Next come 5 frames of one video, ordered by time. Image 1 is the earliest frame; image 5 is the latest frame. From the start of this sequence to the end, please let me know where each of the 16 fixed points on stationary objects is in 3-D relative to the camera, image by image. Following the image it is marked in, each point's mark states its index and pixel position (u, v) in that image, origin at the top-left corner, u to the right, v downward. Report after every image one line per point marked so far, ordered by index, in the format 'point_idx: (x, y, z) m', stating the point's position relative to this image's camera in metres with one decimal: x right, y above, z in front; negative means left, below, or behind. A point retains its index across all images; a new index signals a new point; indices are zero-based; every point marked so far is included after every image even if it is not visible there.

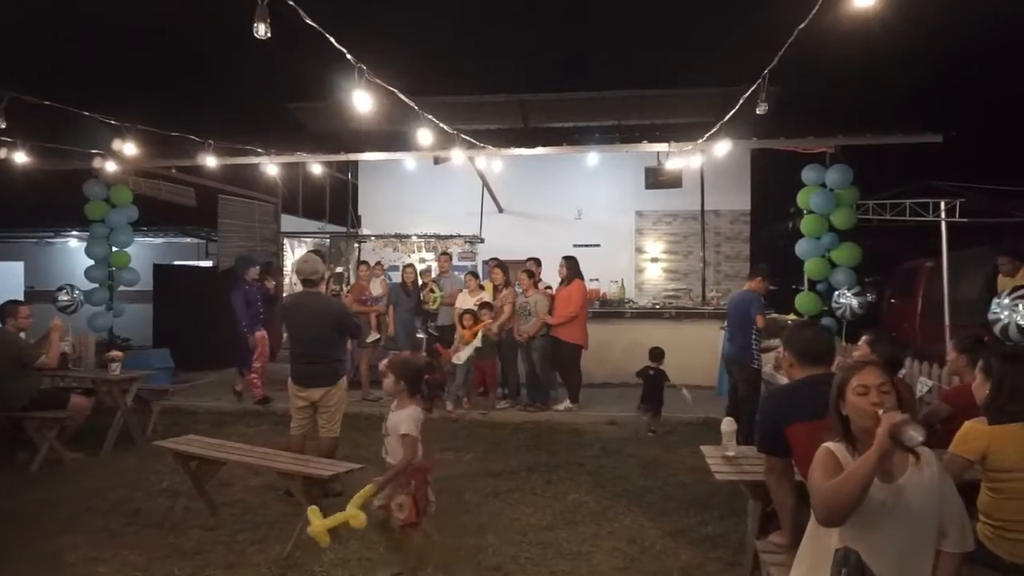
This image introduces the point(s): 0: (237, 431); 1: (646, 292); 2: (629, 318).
0: (-3.3, -1.7, +8.5) m
1: (+2.5, -0.1, +13.4) m
2: (+1.8, -0.5, +11.1) m
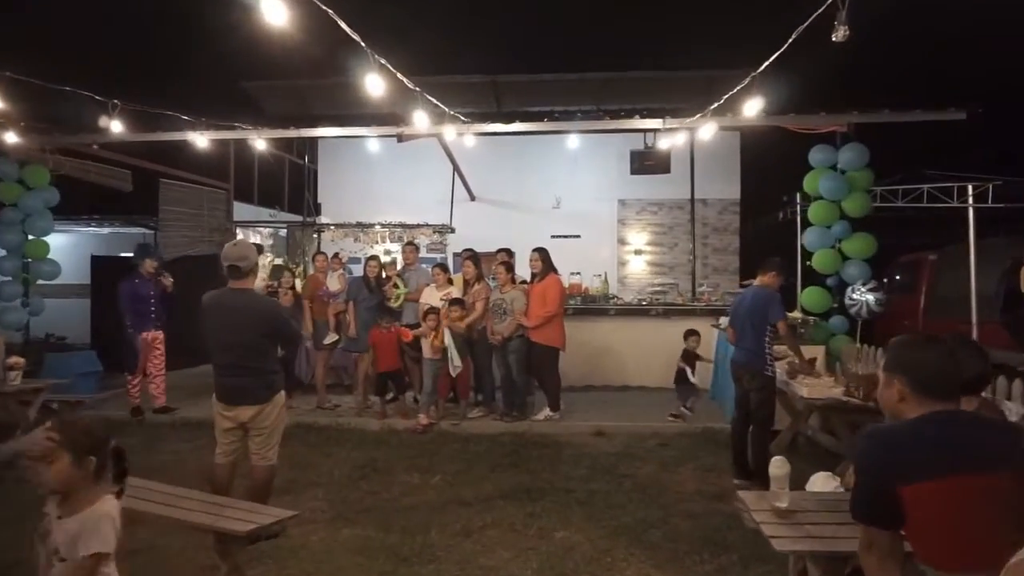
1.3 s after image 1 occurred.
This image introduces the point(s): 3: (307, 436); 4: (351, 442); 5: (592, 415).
0: (-3.6, -1.7, +7.4) m
1: (+2.1, 0.0, +12.5) m
2: (+1.5, -0.4, +10.2) m
3: (-2.2, -1.6, +7.7) m
4: (-1.7, -1.6, +7.5) m
5: (+0.9, -1.5, +8.3) m
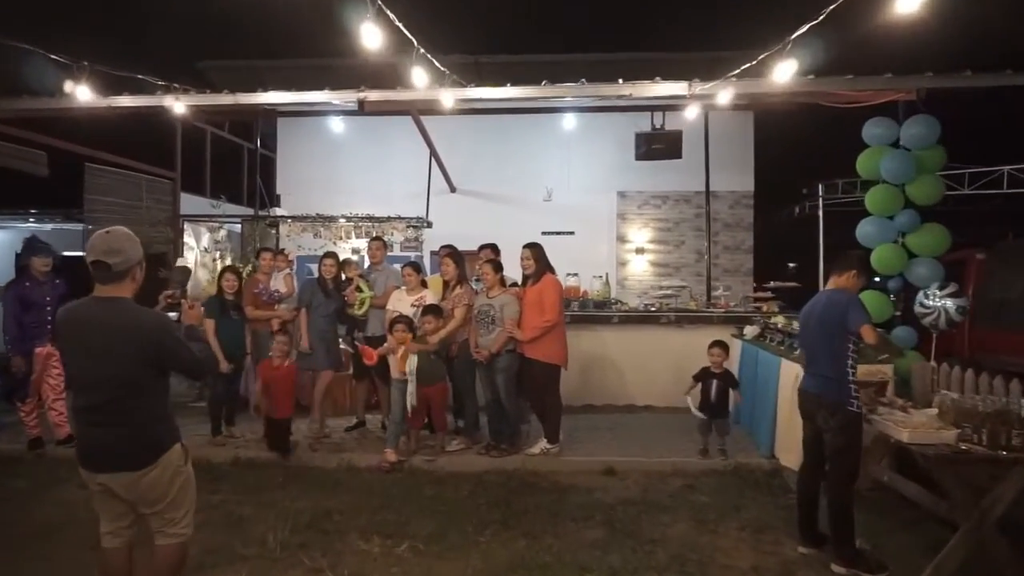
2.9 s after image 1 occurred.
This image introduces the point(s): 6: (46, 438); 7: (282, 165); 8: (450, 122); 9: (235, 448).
0: (-3.7, -1.7, +5.8) m
1: (+1.8, 0.0, +11.1) m
2: (+1.3, -0.4, +8.8) m
3: (-2.3, -1.6, +6.1) m
4: (-1.8, -1.7, +5.9) m
5: (+0.8, -1.5, +6.8) m
6: (-4.6, -1.5, +7.0) m
7: (-3.7, +2.0, +11.4) m
8: (-1.0, +2.6, +11.1) m
9: (-2.7, -1.5, +6.8) m
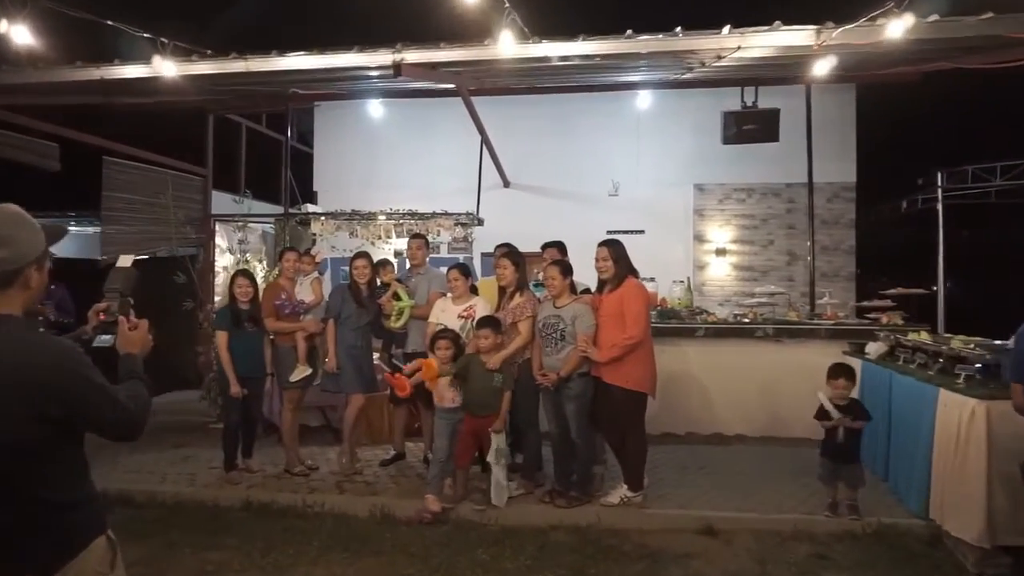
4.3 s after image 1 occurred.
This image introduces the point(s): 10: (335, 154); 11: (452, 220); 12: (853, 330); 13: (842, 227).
0: (-3.2, -1.8, +4.7) m
1: (+2.7, -0.1, +9.7) m
2: (+2.0, -0.5, +7.4) m
3: (-1.8, -1.7, +5.0) m
4: (-1.3, -1.7, +4.7) m
5: (+1.4, -1.6, +5.4) m
6: (-4.0, -1.5, +6.0) m
7: (-2.8, +1.9, +10.3) m
8: (-0.1, +2.5, +9.9) m
9: (-2.1, -1.6, +5.7) m
10: (-2.6, +2.0, +10.3) m
11: (-0.7, +0.8, +8.4) m
12: (+3.4, -0.4, +7.1) m
13: (+4.4, +0.8, +9.4) m
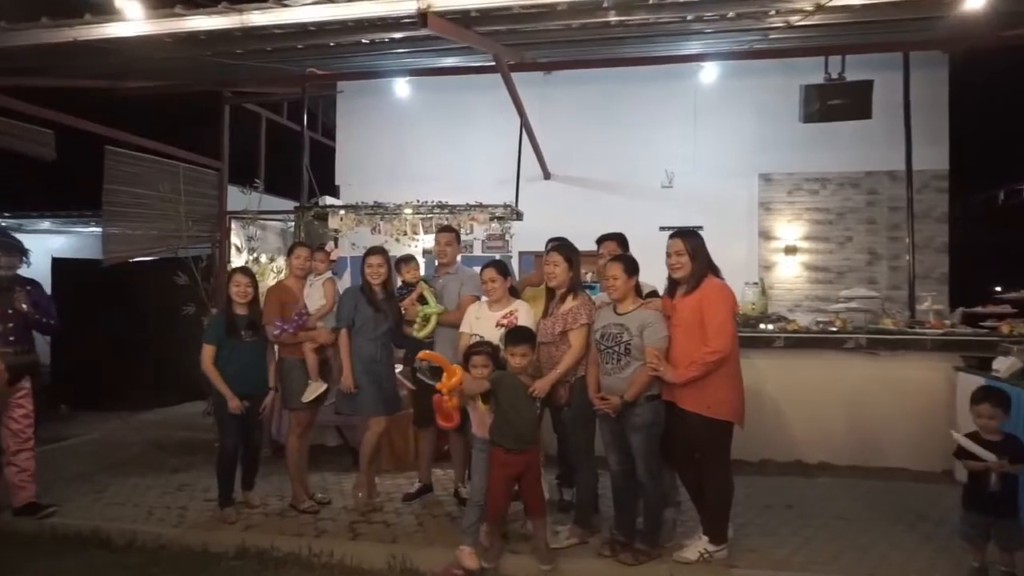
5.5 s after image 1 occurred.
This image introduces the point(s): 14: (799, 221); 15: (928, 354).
0: (-2.9, -1.8, +3.9) m
1: (+3.2, -0.1, +8.5) m
2: (+2.4, -0.5, +6.3) m
3: (-1.5, -1.7, +4.0) m
4: (-1.0, -1.7, +3.8) m
5: (+1.7, -1.6, +4.4) m
6: (-3.7, -1.6, +5.2) m
7: (-2.2, +1.9, +9.4) m
8: (+0.4, +2.5, +8.9) m
9: (-1.8, -1.6, +4.7) m
10: (-2.0, +1.9, +9.4) m
11: (-0.3, +0.8, +7.4) m
12: (+3.8, -0.4, +5.9) m
13: (+4.9, +0.8, +8.2) m
14: (+3.5, +0.8, +8.4) m
15: (+3.6, -0.6, +6.1) m
